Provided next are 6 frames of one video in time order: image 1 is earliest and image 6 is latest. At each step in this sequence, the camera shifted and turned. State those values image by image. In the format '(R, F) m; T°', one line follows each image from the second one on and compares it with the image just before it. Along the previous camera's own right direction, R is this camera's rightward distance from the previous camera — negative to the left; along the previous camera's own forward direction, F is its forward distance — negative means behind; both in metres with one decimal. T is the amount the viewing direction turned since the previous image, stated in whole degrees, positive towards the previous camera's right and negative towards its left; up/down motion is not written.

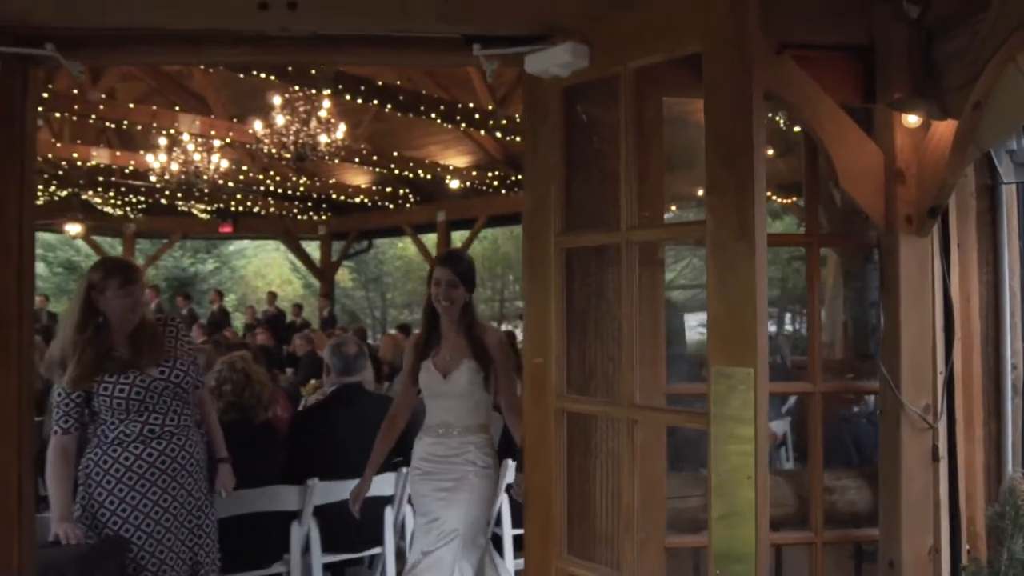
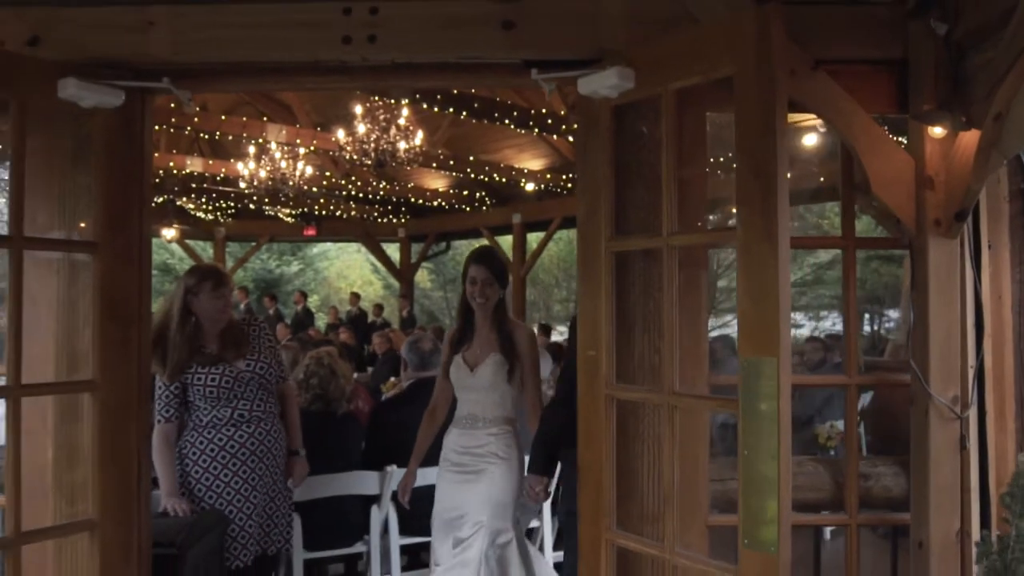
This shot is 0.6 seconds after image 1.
(+0.1, -0.2) m; -5°
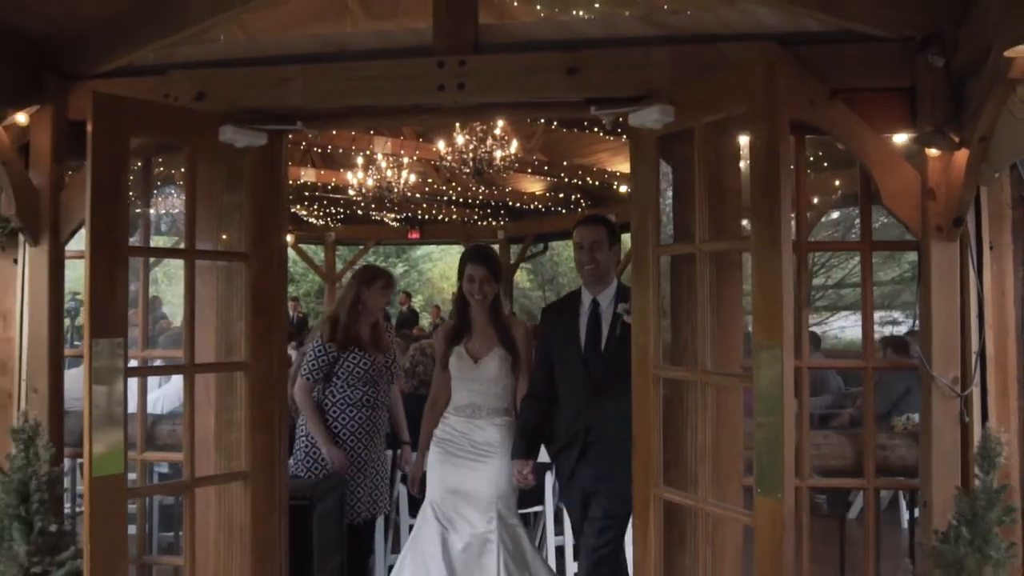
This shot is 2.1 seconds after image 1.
(+0.1, -0.5) m; -7°
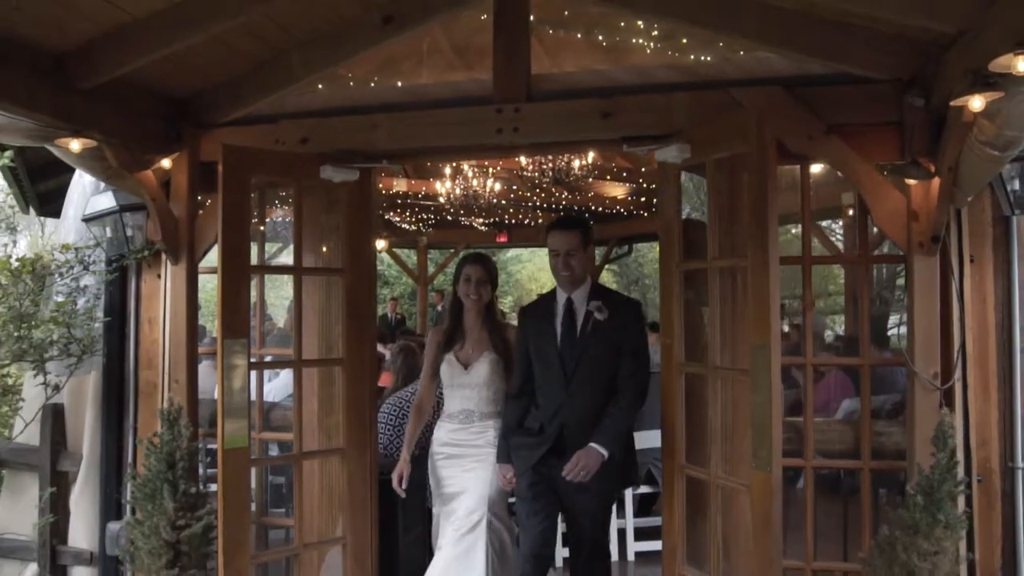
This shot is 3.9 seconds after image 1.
(+0.2, -0.5) m; -6°
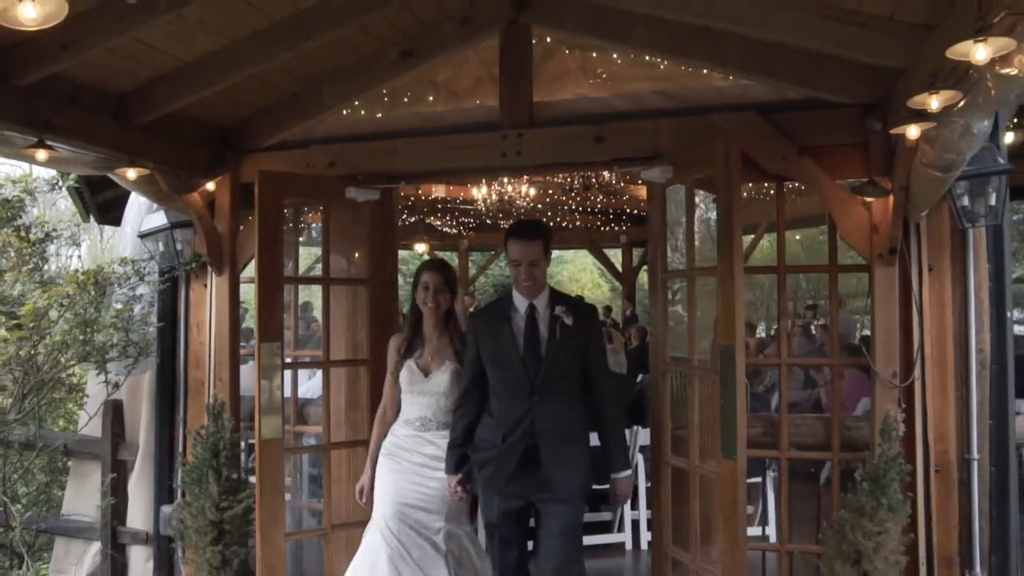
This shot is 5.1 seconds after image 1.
(+0.2, -0.4) m; -3°
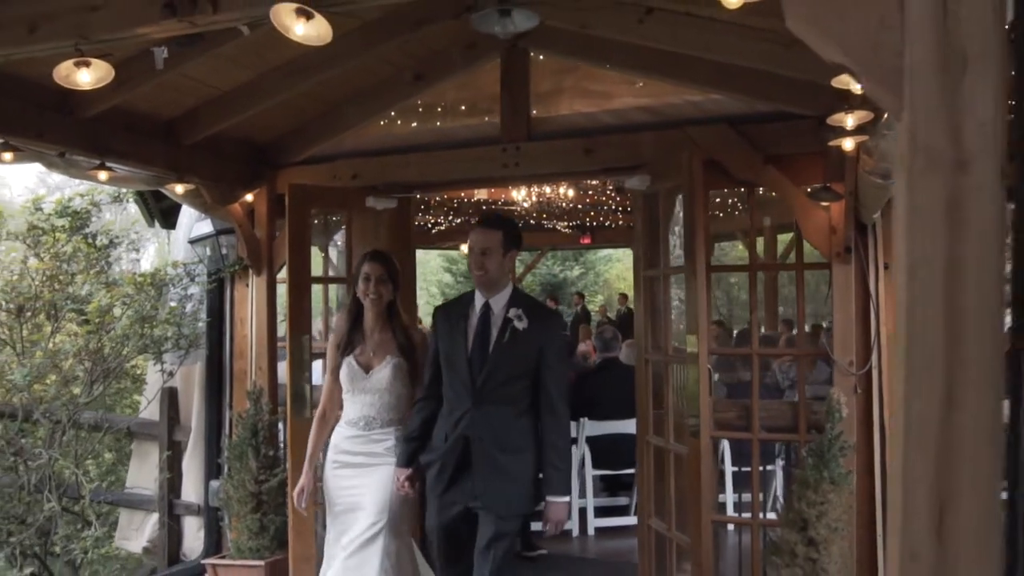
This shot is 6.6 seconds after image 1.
(+0.3, -0.4) m; -4°
